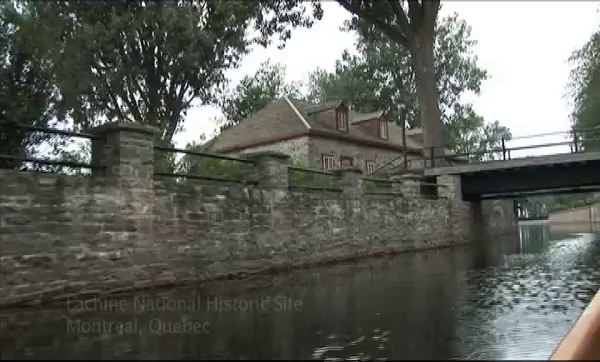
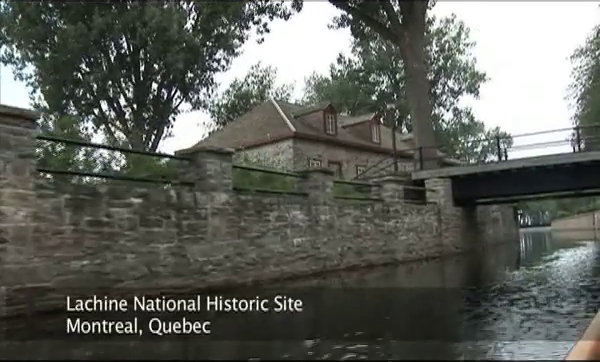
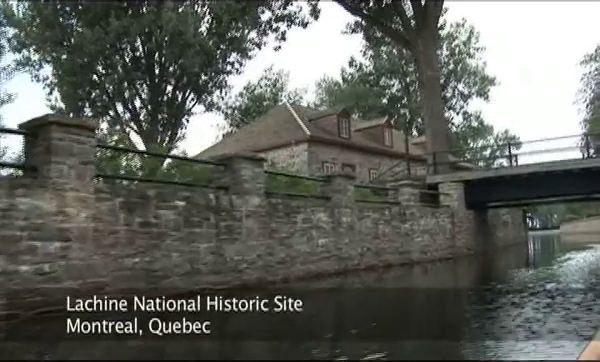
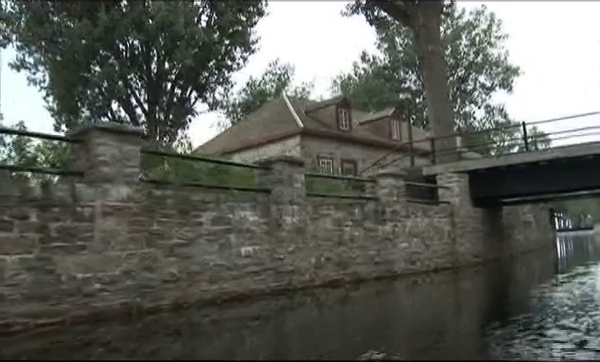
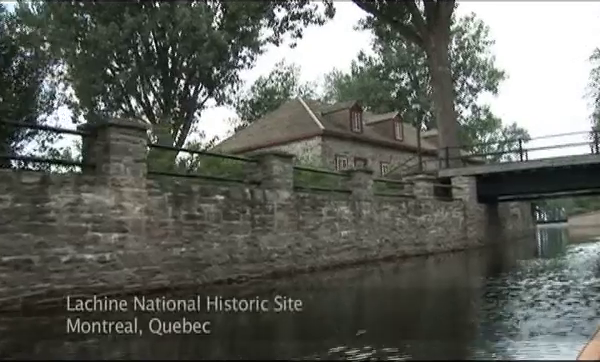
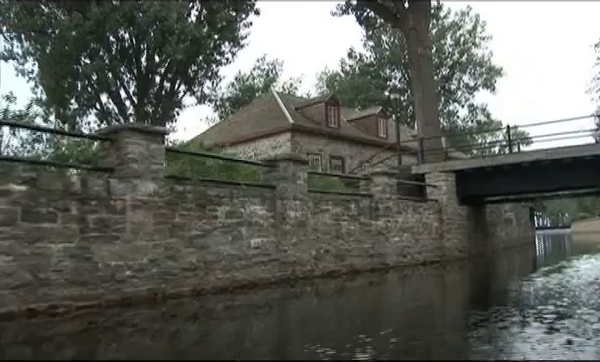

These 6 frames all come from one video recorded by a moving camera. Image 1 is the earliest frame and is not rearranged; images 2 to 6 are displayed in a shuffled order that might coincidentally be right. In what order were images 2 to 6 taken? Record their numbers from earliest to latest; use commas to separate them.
5, 3, 2, 6, 4
